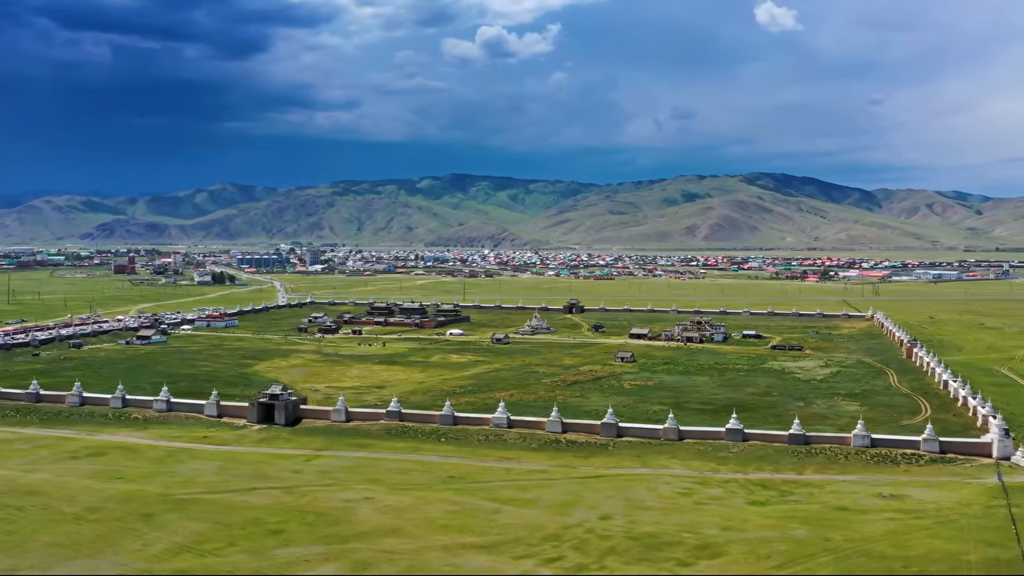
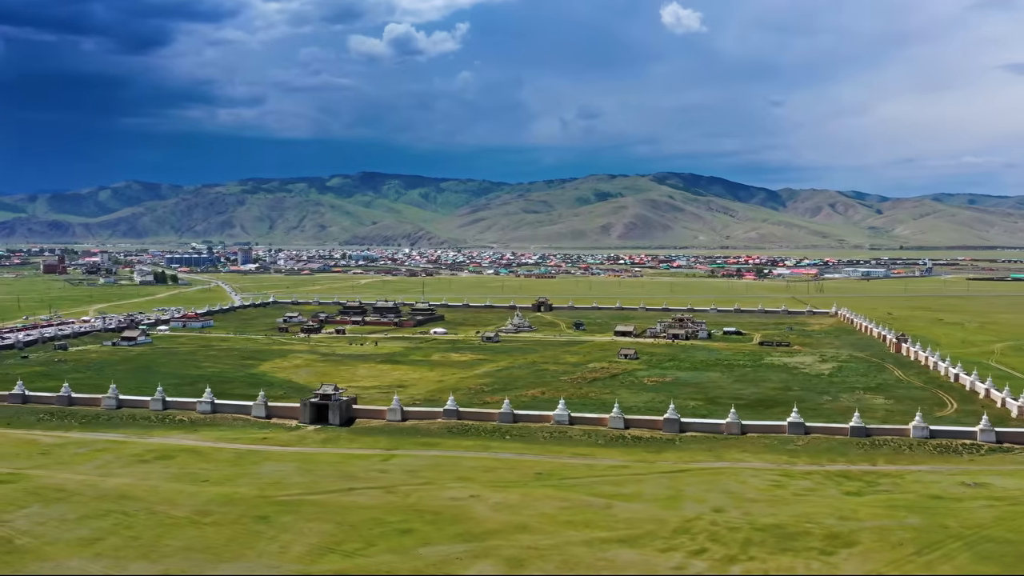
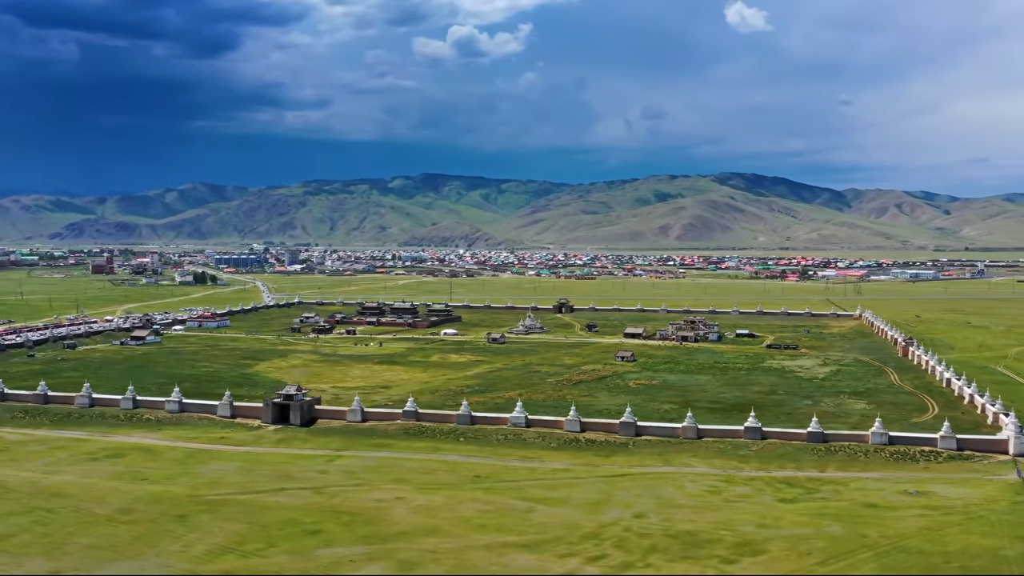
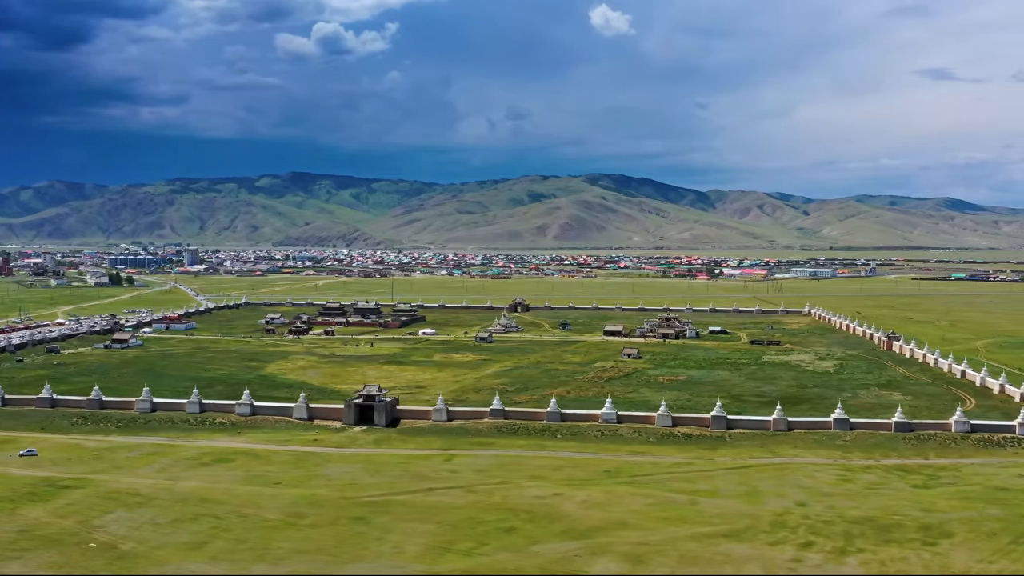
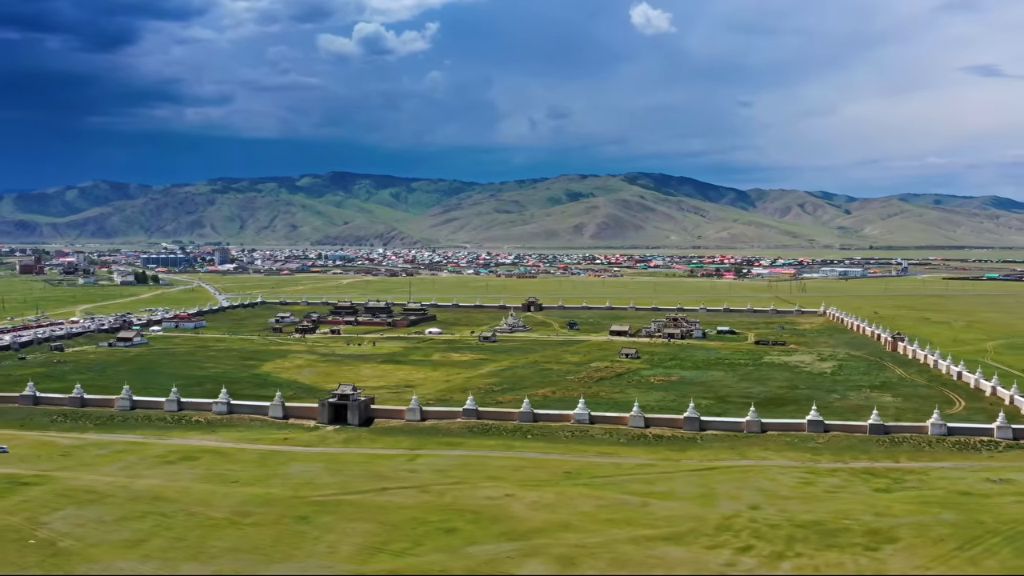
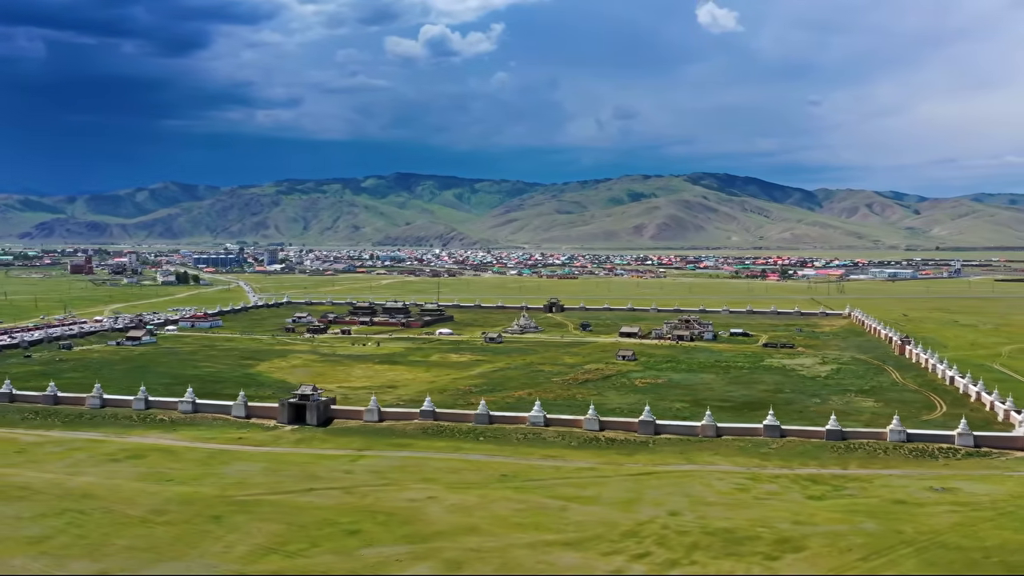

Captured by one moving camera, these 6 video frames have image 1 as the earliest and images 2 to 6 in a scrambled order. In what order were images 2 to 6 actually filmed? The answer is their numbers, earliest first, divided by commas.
3, 6, 2, 5, 4
